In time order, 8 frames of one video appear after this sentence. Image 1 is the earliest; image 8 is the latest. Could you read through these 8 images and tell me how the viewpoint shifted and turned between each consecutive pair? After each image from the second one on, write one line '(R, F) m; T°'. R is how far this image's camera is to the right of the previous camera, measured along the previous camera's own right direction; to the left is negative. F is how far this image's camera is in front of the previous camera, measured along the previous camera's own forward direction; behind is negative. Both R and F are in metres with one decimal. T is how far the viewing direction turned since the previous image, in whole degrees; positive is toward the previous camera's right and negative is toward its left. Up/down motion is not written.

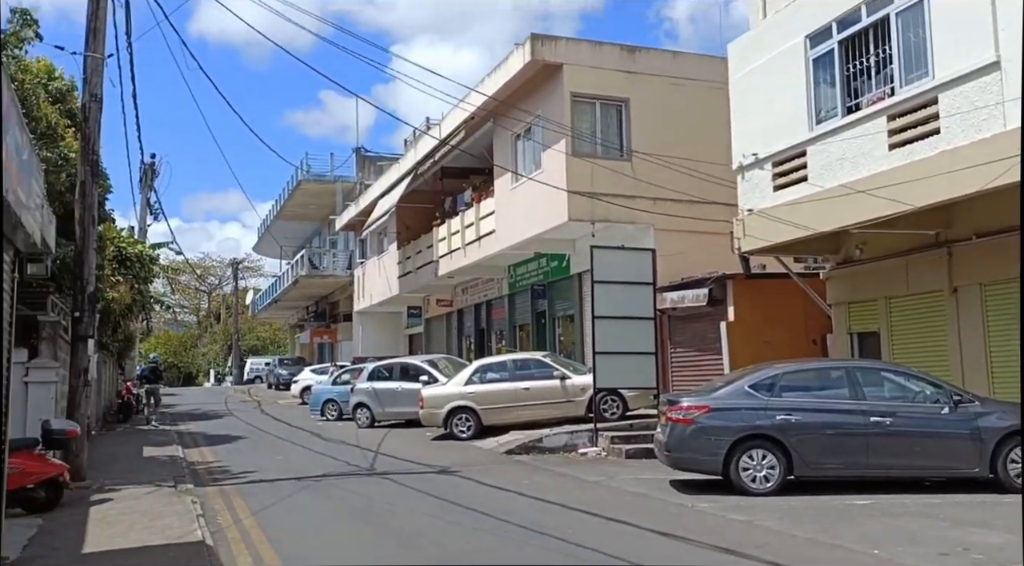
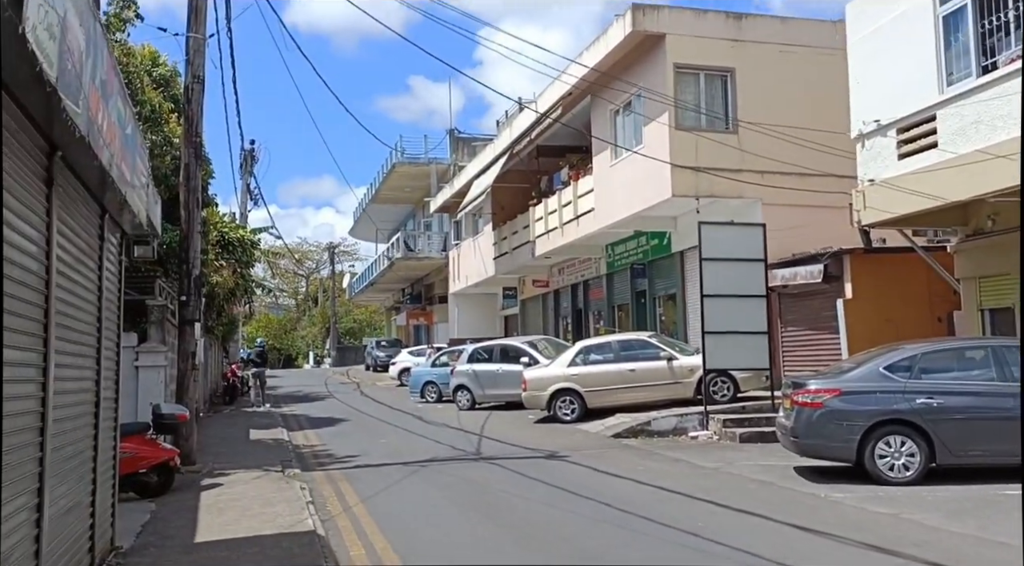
(-0.3, +0.5) m; -6°
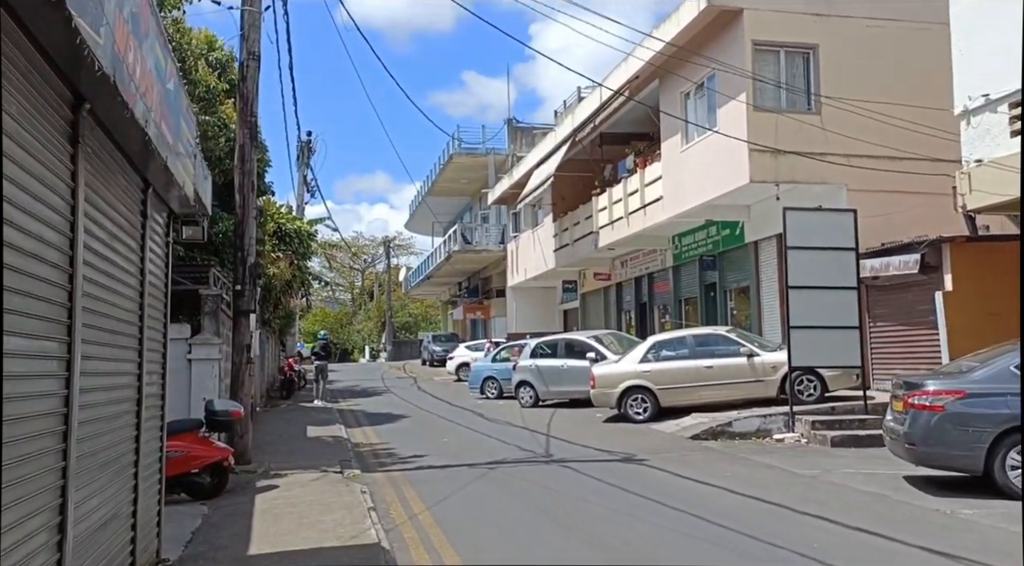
(-0.3, +0.9) m; -4°
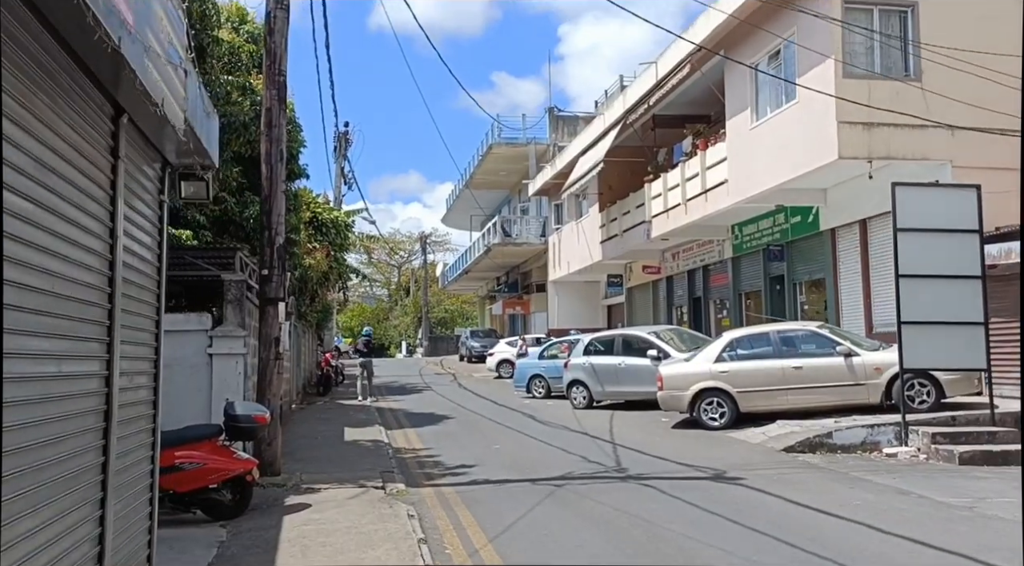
(-0.4, +1.6) m; -2°
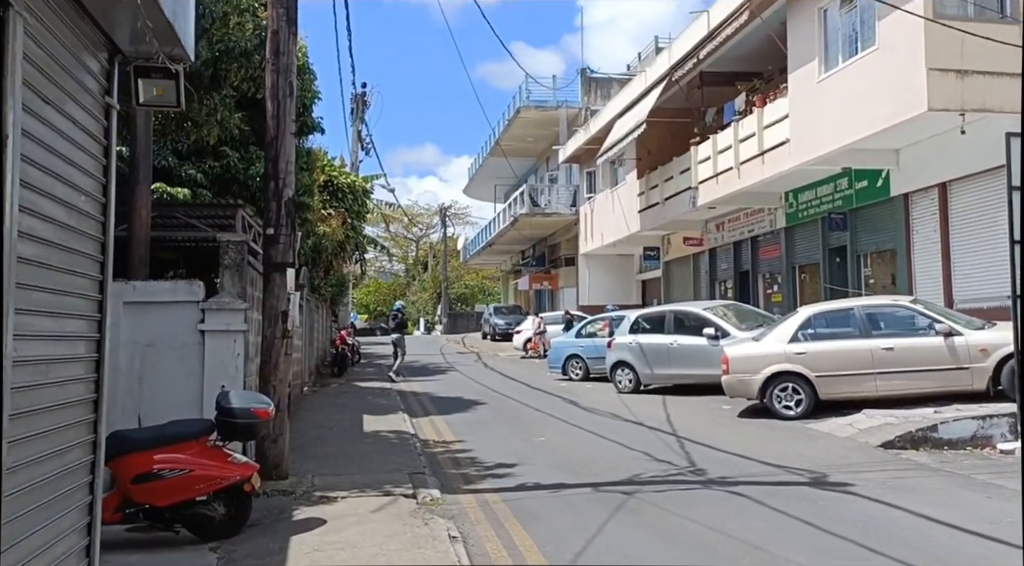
(-0.4, +1.8) m; -1°
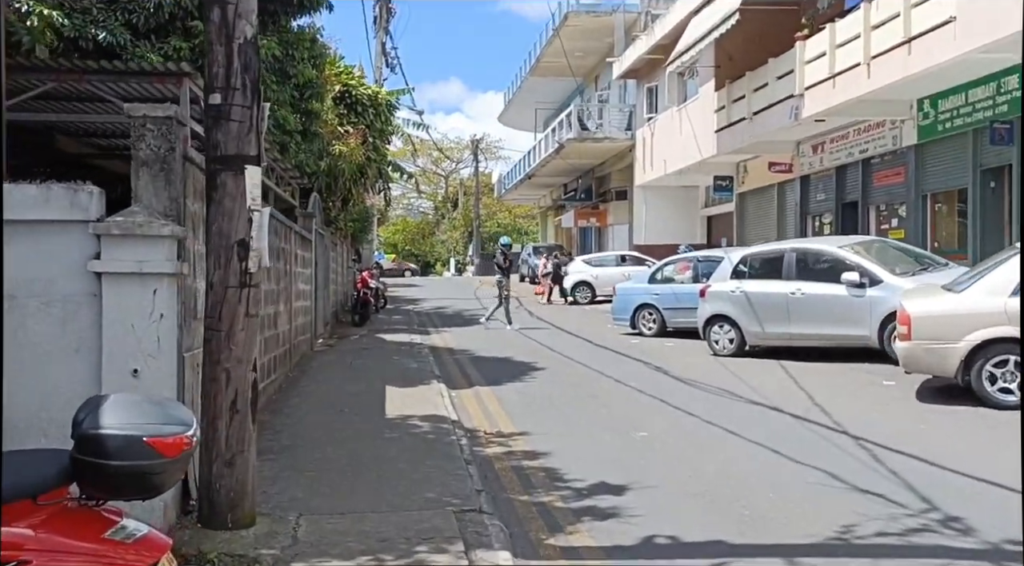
(-0.6, +3.6) m; -2°
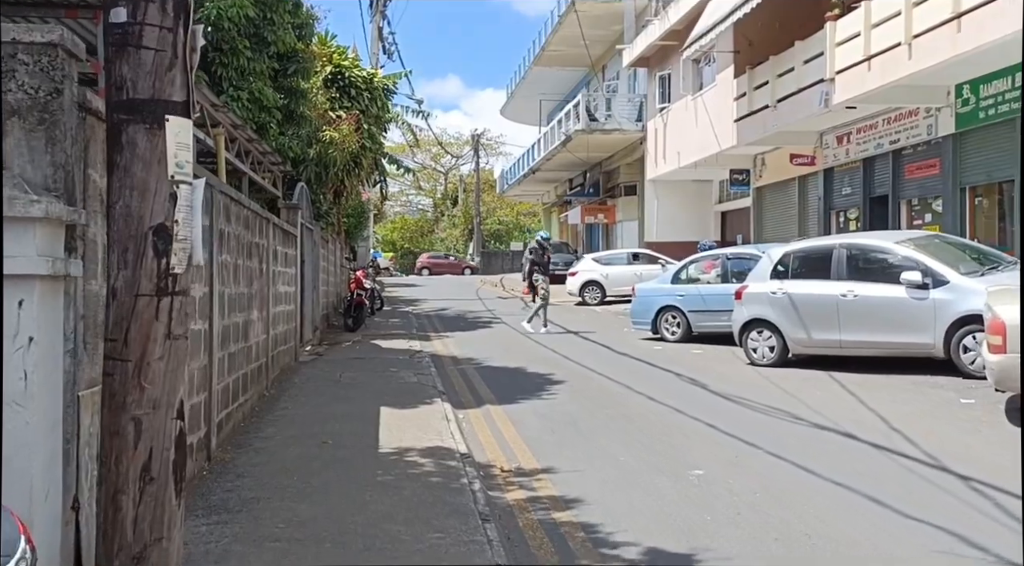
(-0.2, +1.5) m; 0°
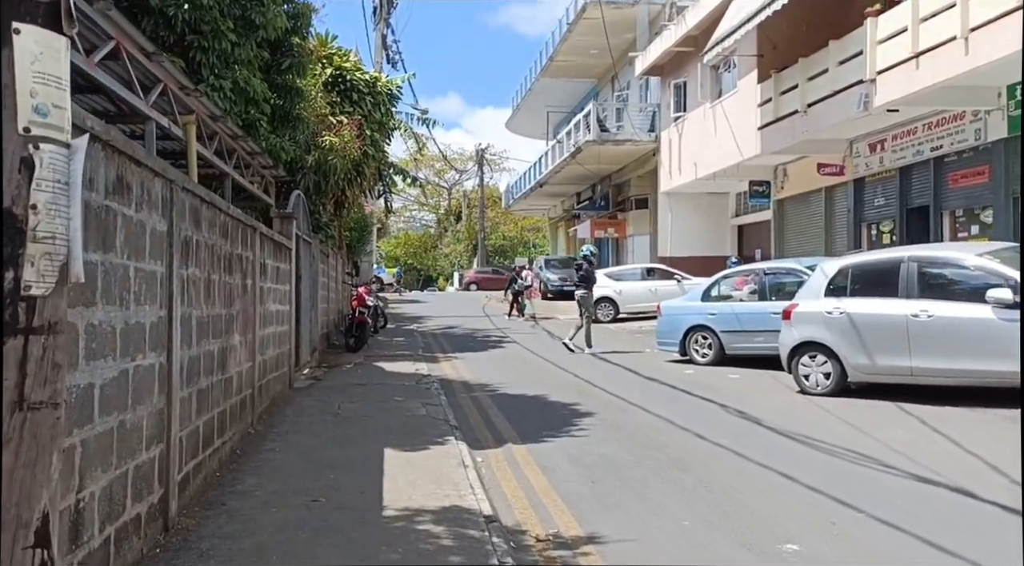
(-0.2, +1.3) m; 0°
